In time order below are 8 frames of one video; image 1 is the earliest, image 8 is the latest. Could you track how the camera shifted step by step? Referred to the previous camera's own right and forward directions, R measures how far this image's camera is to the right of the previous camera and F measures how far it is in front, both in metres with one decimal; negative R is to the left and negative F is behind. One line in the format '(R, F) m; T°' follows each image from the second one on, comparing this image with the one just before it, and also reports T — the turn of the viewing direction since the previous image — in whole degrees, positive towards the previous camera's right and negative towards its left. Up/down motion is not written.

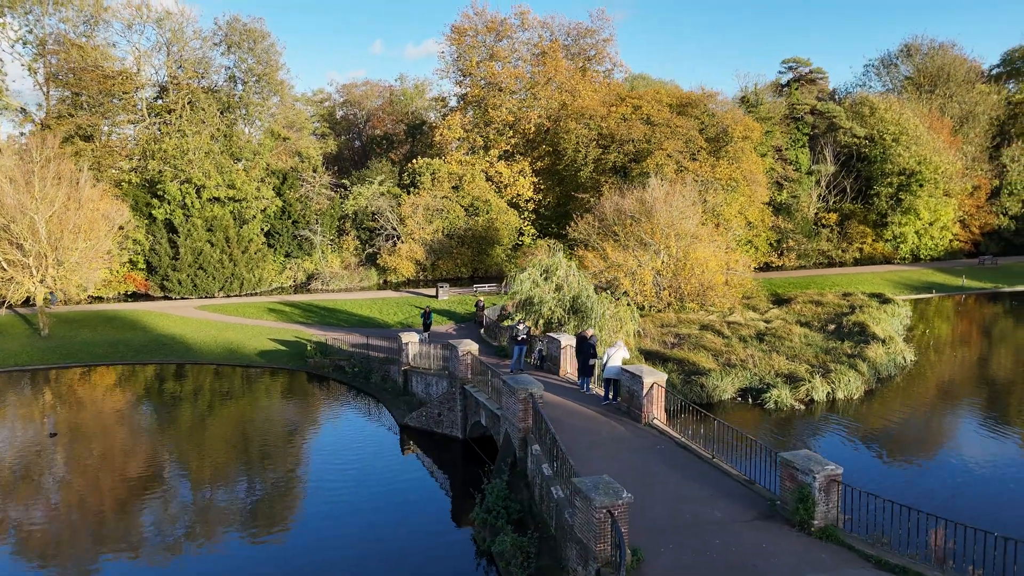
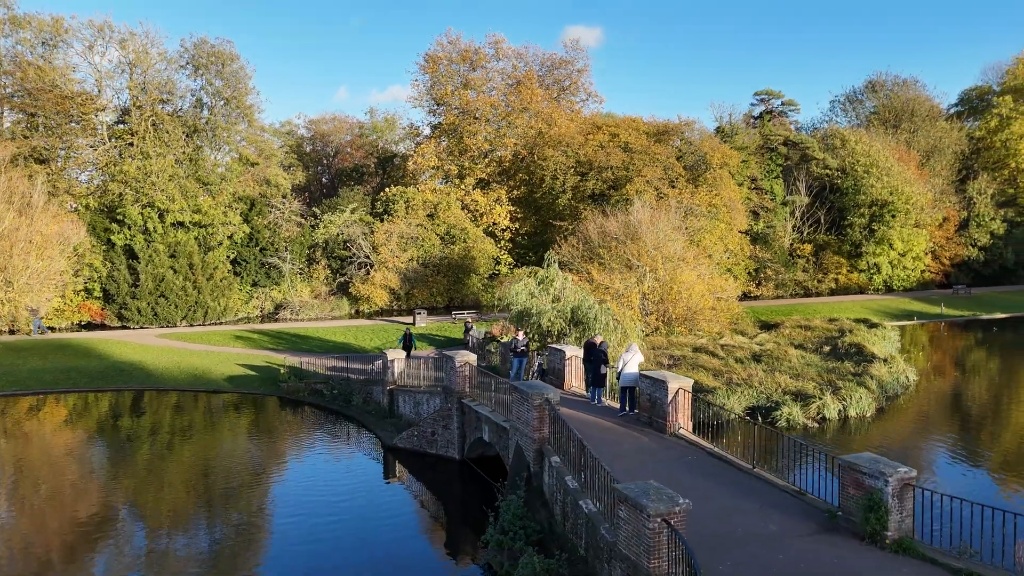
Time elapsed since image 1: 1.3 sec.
(-0.6, +1.1) m; +3°
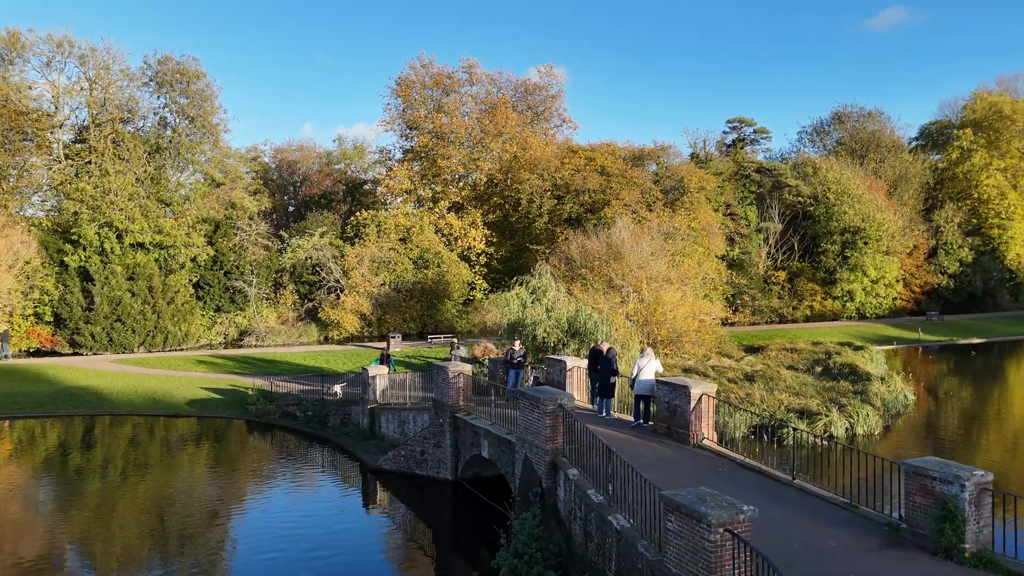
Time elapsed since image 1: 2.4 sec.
(-0.5, +1.0) m; +3°
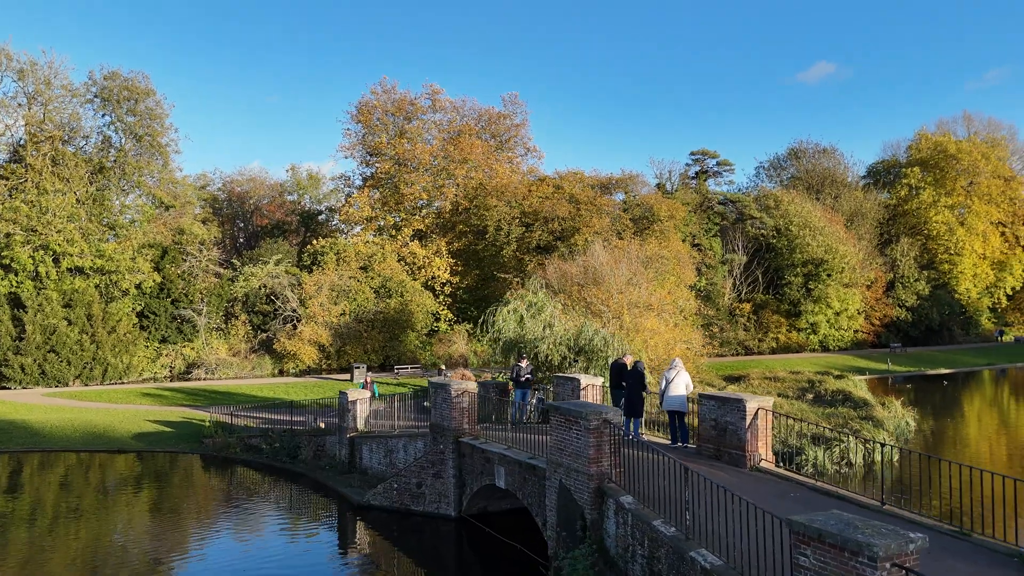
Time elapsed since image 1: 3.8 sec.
(-0.8, +1.4) m; +4°
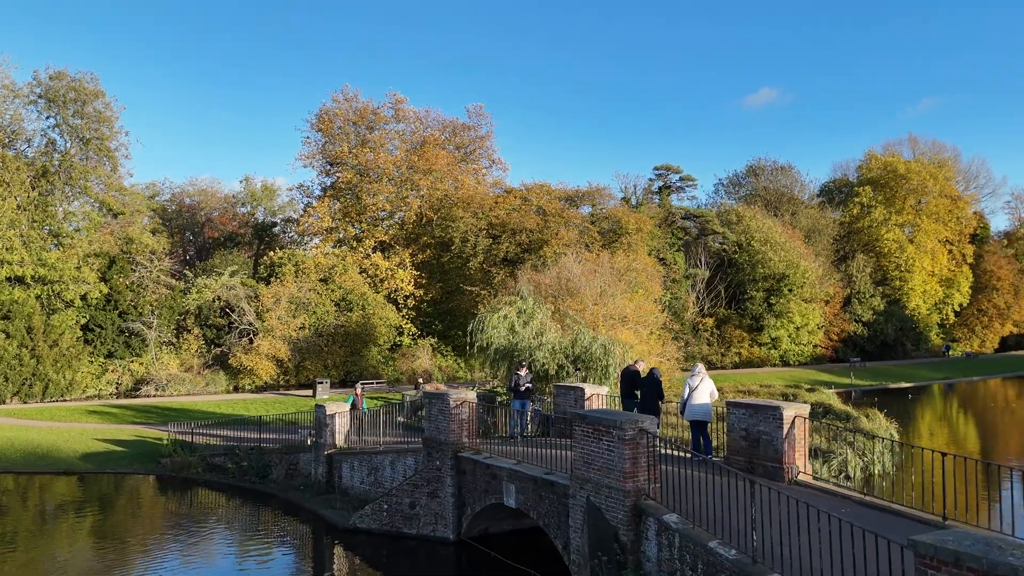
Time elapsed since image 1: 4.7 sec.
(-0.6, +0.8) m; +4°
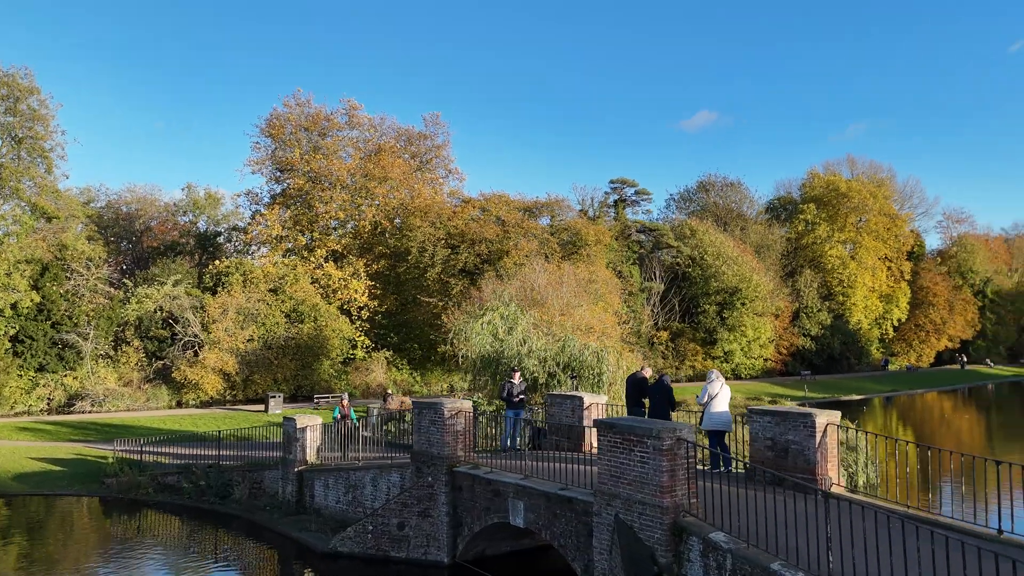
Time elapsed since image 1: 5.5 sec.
(-0.6, +0.7) m; +4°
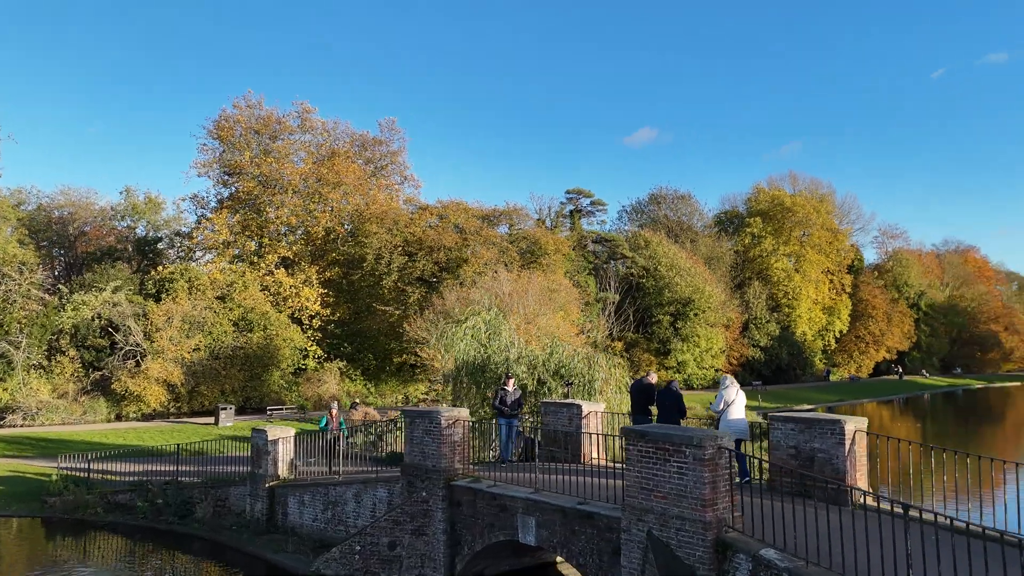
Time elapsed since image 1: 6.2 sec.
(-0.6, +0.5) m; +4°
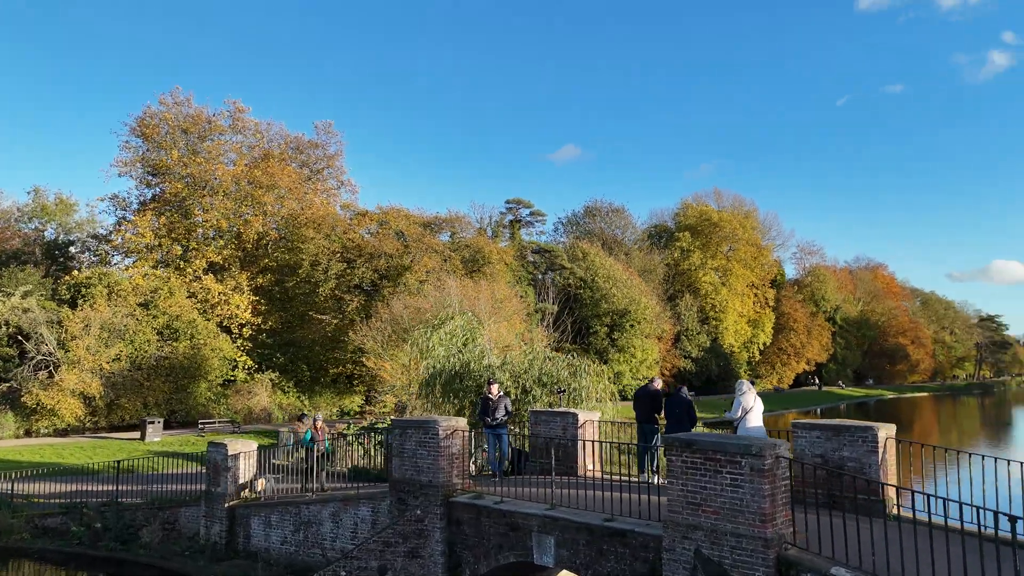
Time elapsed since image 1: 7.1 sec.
(-0.8, +0.6) m; +6°
